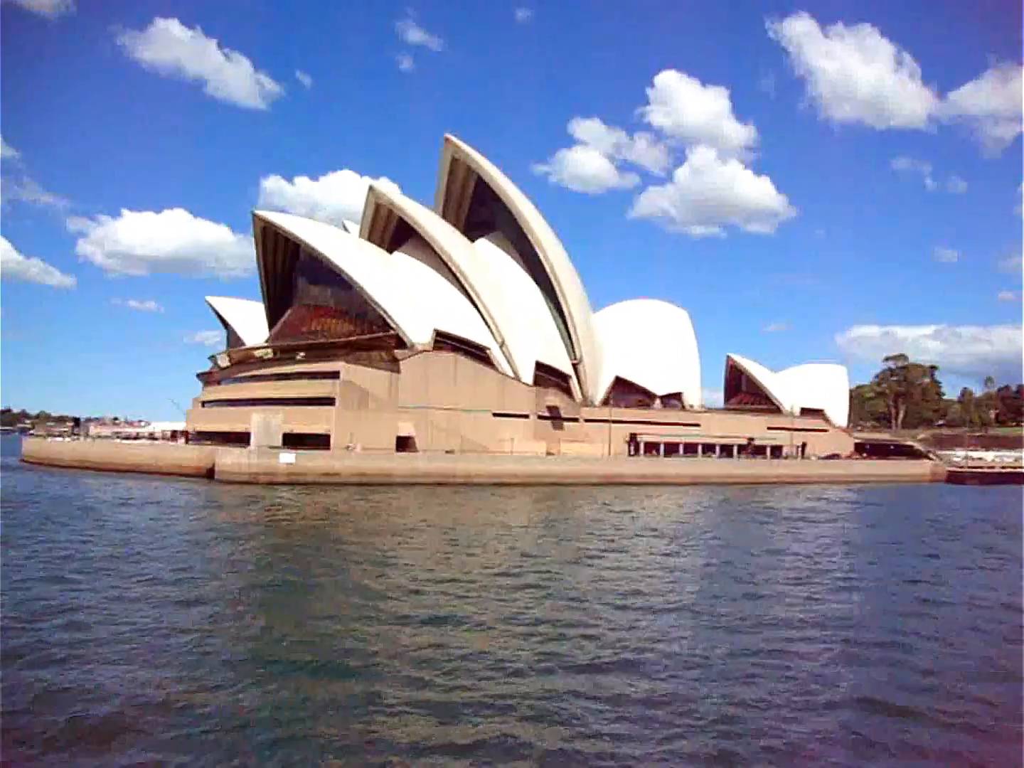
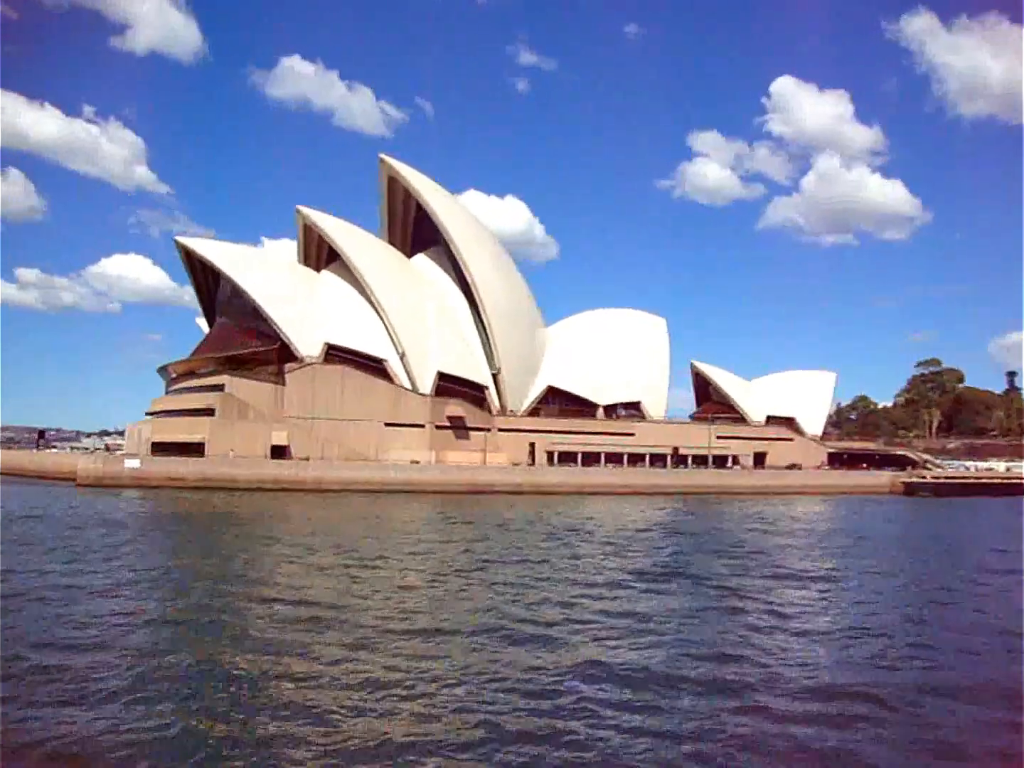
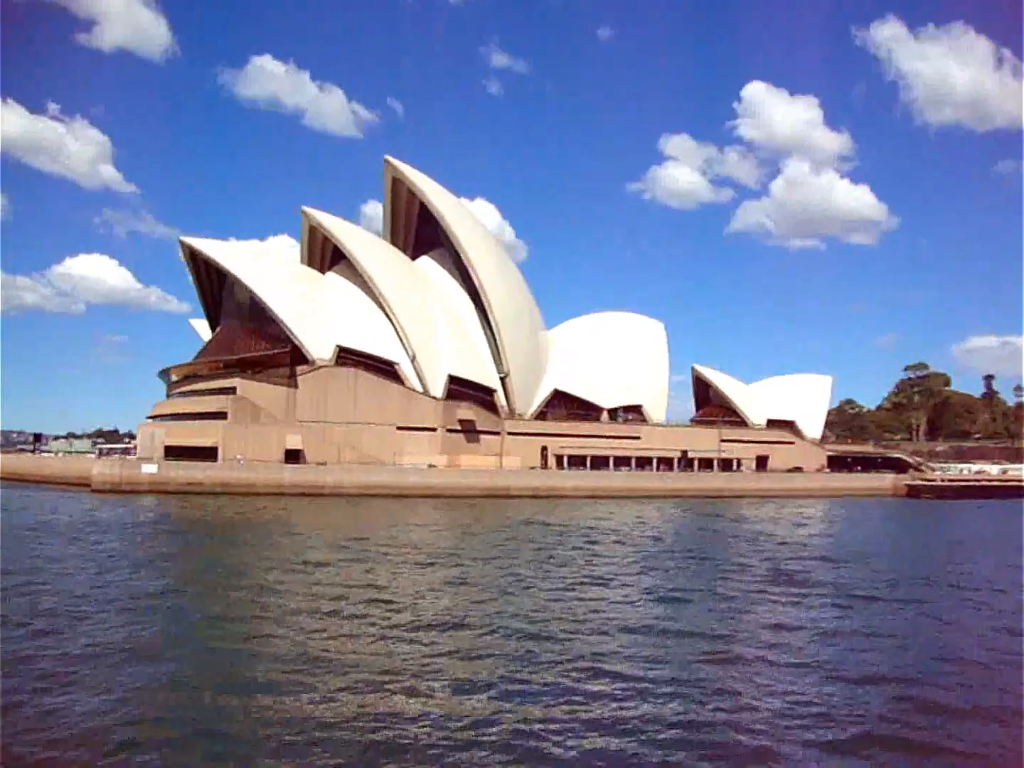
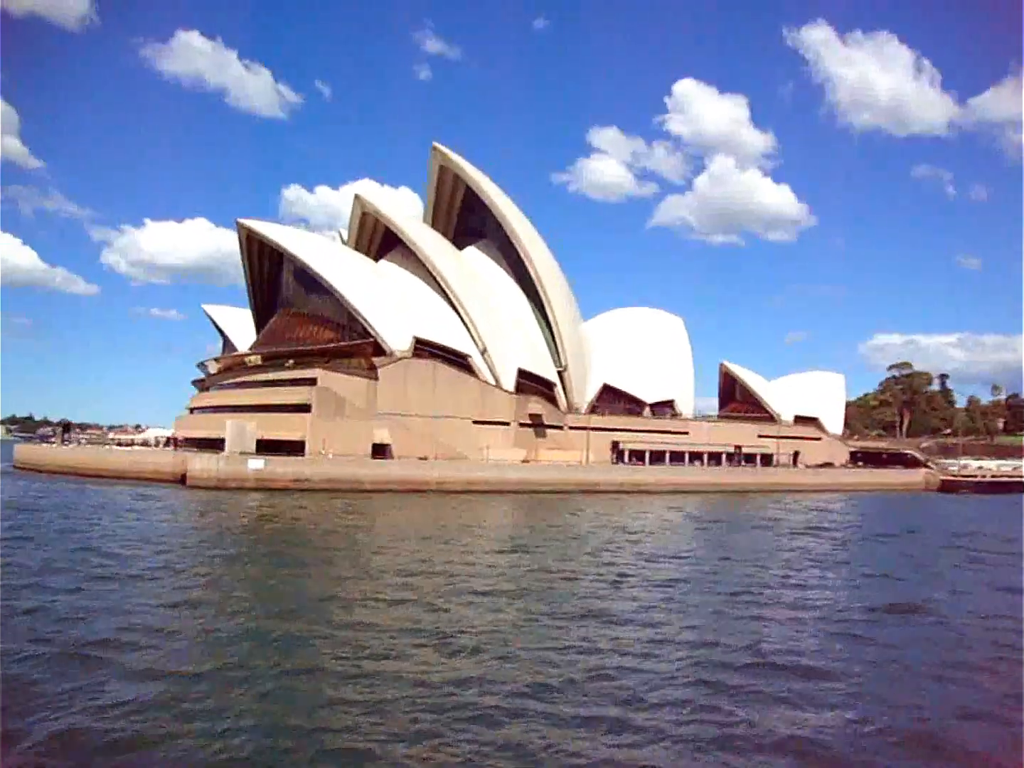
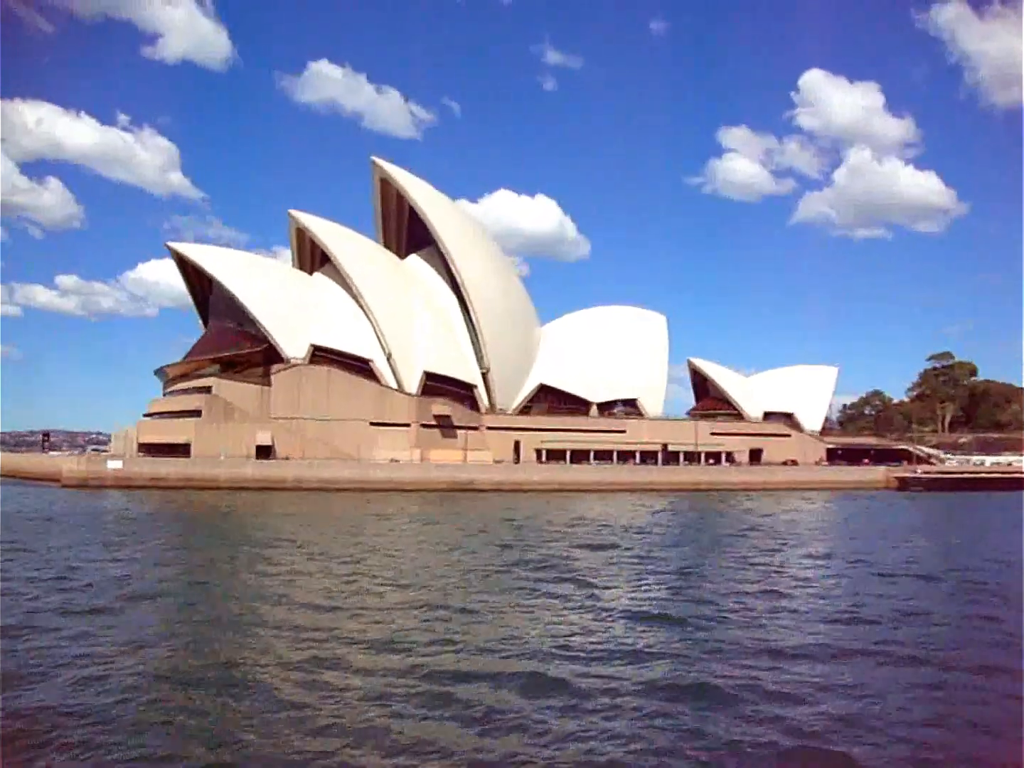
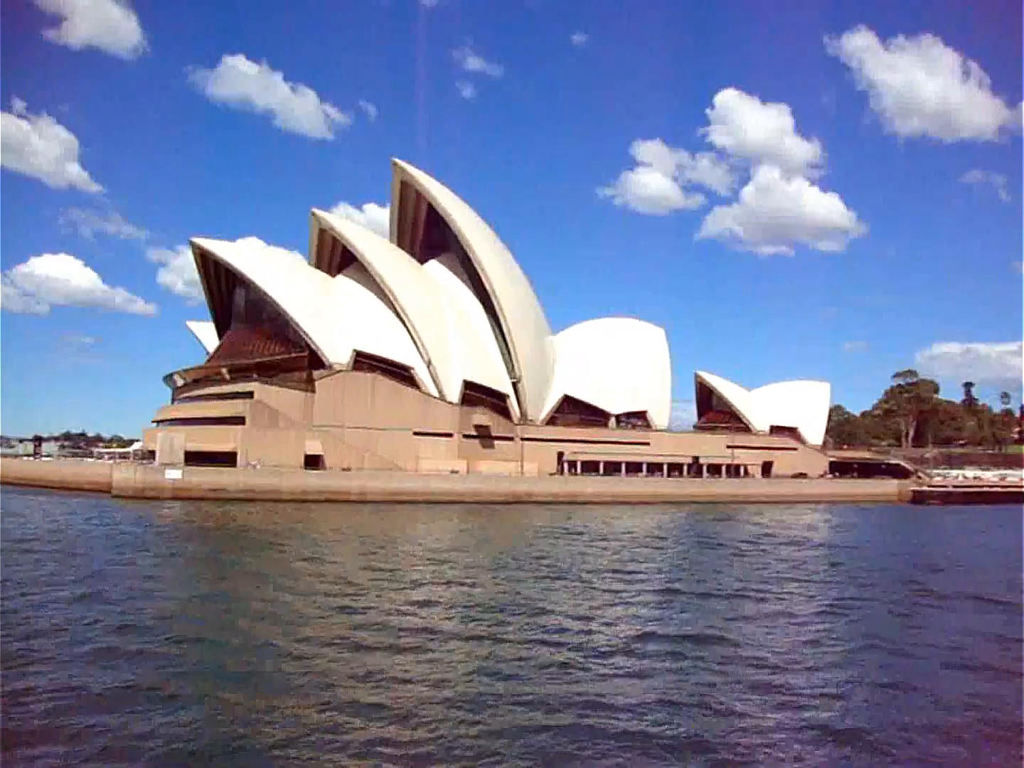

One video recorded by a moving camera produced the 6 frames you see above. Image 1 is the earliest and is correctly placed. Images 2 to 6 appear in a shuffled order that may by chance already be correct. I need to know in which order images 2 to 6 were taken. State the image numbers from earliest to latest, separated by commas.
4, 6, 3, 2, 5
